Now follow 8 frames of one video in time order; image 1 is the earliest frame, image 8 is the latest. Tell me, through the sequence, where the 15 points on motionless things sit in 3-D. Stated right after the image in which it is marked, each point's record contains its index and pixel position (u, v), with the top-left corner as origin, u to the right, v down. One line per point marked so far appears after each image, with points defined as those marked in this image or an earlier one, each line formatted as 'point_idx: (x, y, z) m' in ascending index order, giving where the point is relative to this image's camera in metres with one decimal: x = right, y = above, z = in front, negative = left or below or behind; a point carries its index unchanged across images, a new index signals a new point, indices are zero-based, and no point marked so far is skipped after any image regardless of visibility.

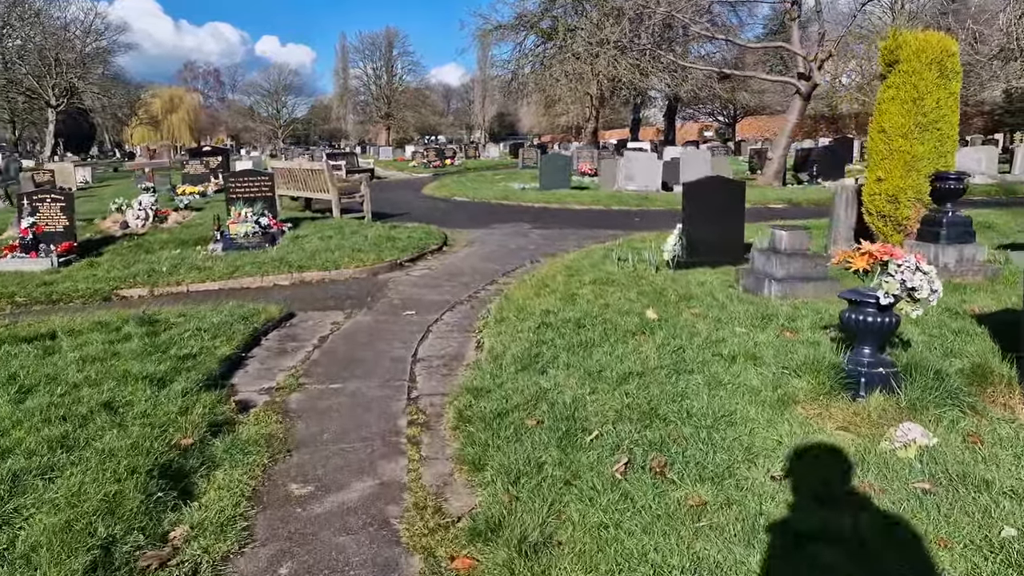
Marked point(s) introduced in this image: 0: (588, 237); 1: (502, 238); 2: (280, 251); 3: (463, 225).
0: (+1.1, +0.7, +12.3) m
1: (-0.2, +0.7, +12.3) m
2: (-3.0, +0.5, +10.6) m
3: (-0.8, +1.0, +14.0) m
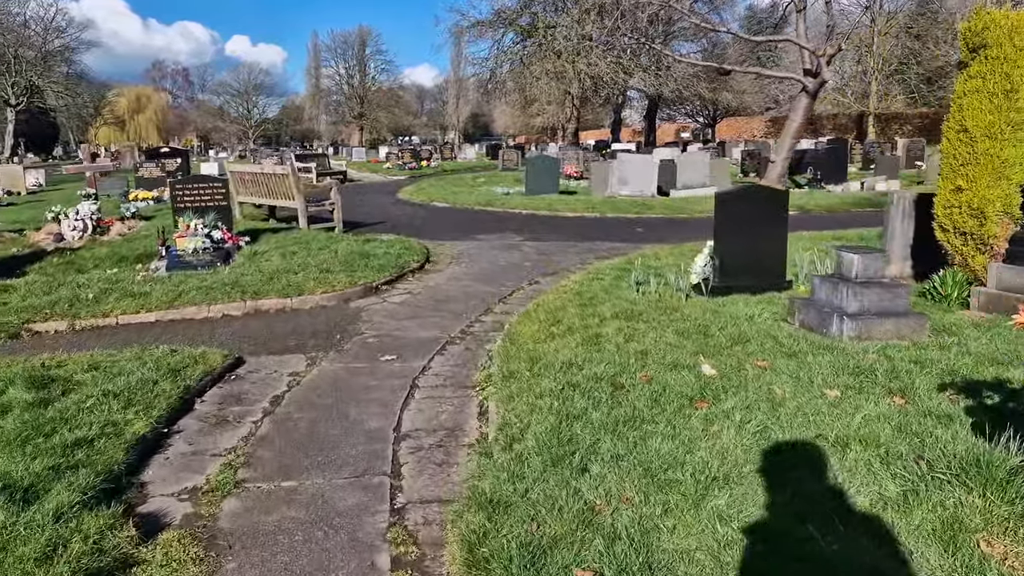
0: (+1.0, +0.5, +10.8) m
1: (-0.3, +0.4, +10.8) m
2: (-3.0, +0.2, +9.0) m
3: (-1.0, +0.7, +12.5) m
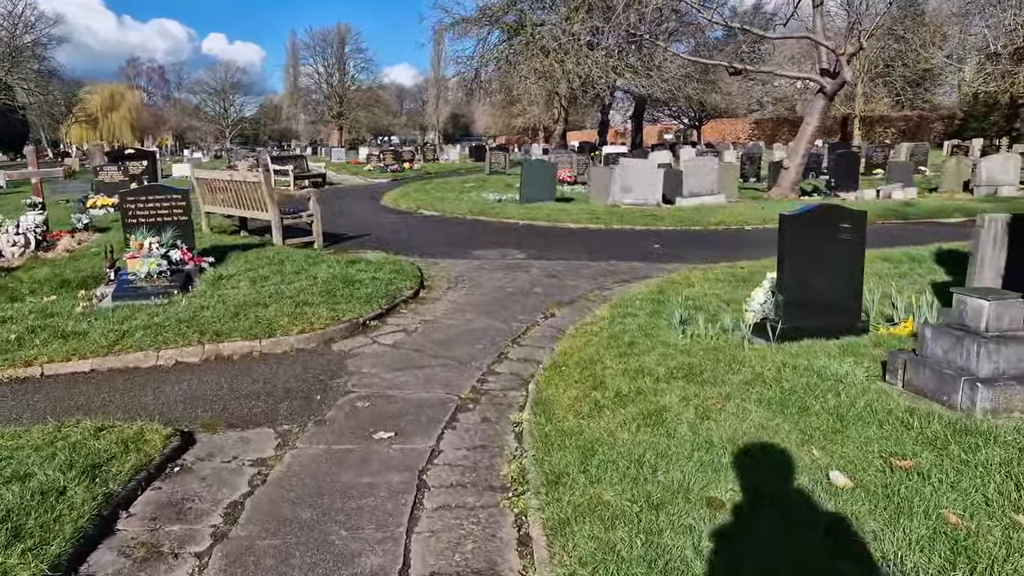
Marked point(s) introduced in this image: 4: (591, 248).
0: (+1.1, +0.1, +9.5) m
1: (-0.2, +0.1, +9.5) m
2: (-2.9, -0.1, +7.5) m
3: (-1.0, +0.4, +11.1) m
4: (+1.1, +0.6, +11.5) m
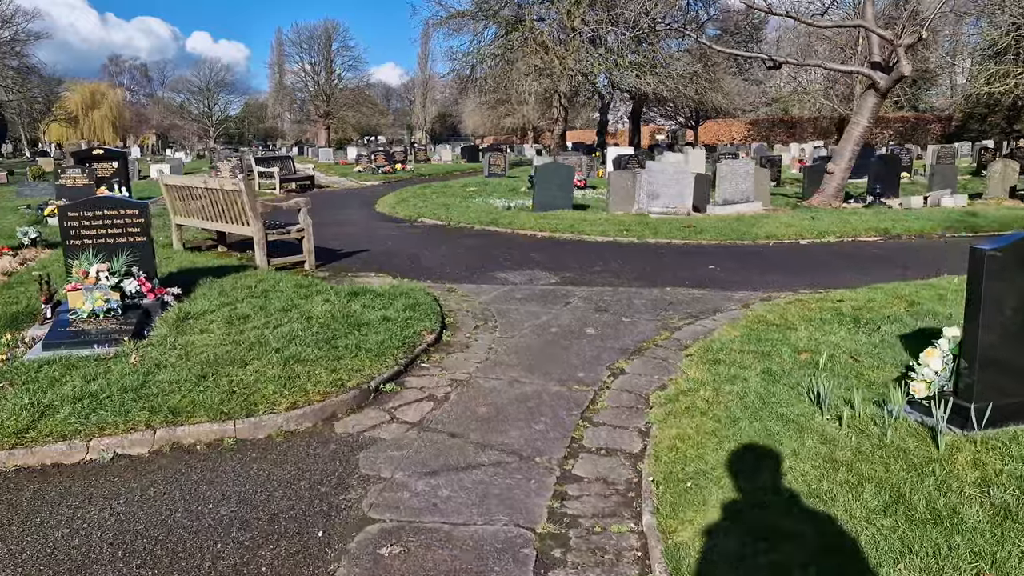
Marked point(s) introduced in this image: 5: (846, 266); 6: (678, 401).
0: (+1.5, -0.2, +7.7) m
1: (+0.1, -0.2, +7.6) m
2: (-2.5, -0.5, +5.6) m
3: (-0.6, +0.1, +9.2) m
4: (+1.4, +0.2, +9.7) m
5: (+3.9, +0.3, +9.8) m
6: (+1.0, -0.7, +5.0) m
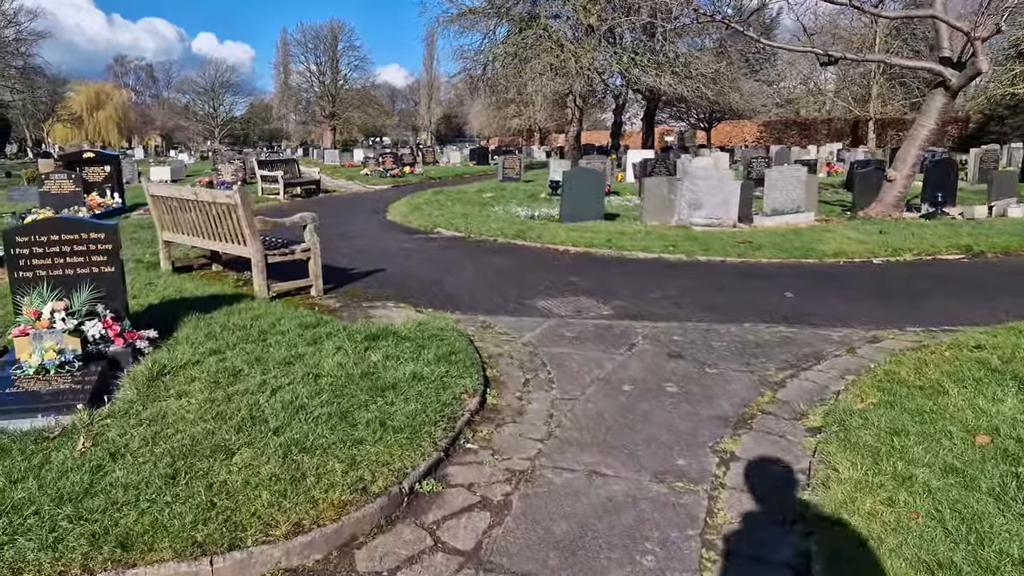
0: (+1.9, -0.5, +6.3) m
1: (+0.6, -0.5, +6.2) m
2: (-2.1, -0.8, +4.2) m
3: (-0.2, -0.2, +7.8) m
4: (+1.9, -0.1, +8.3) m
5: (+4.4, -0.1, +8.3) m
6: (+1.4, -1.0, +3.6) m
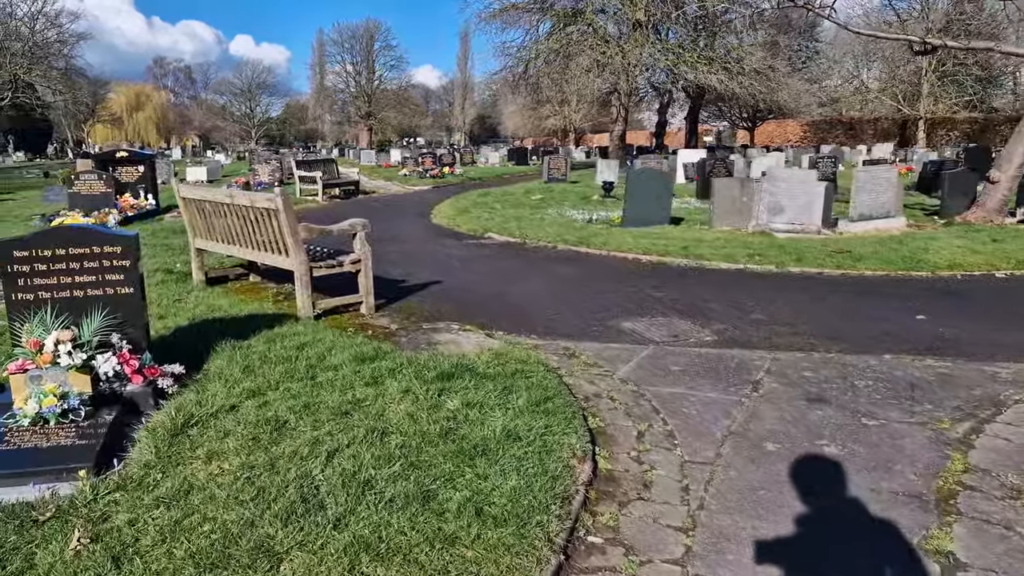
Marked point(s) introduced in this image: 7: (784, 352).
0: (+2.5, -0.7, +5.0) m
1: (+1.2, -0.7, +5.0) m
2: (-1.6, -0.9, +3.1) m
3: (+0.5, -0.4, +6.6) m
4: (+2.6, -0.3, +7.1) m
5: (+5.1, -0.2, +7.0) m
6: (+1.9, -1.1, +2.3) m
7: (+2.0, -0.5, +6.1) m
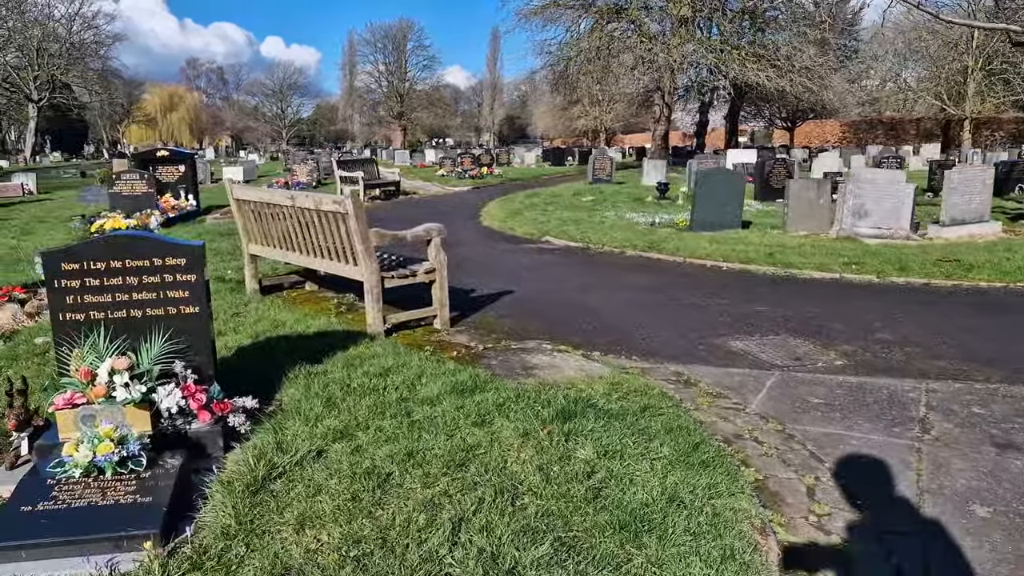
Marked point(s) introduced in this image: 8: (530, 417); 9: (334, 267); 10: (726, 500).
0: (+3.1, -0.8, +4.2) m
1: (+1.8, -0.8, +4.2) m
2: (-1.0, -1.0, +2.4) m
3: (+1.2, -0.5, +5.8) m
4: (+3.3, -0.4, +6.2) m
5: (+5.8, -0.4, +6.0) m
6: (+2.5, -1.2, +1.5) m
7: (+2.7, -0.6, +5.2) m
8: (+0.1, -0.6, +4.0) m
9: (-1.5, +0.2, +6.8) m
10: (+0.9, -0.8, +3.2) m
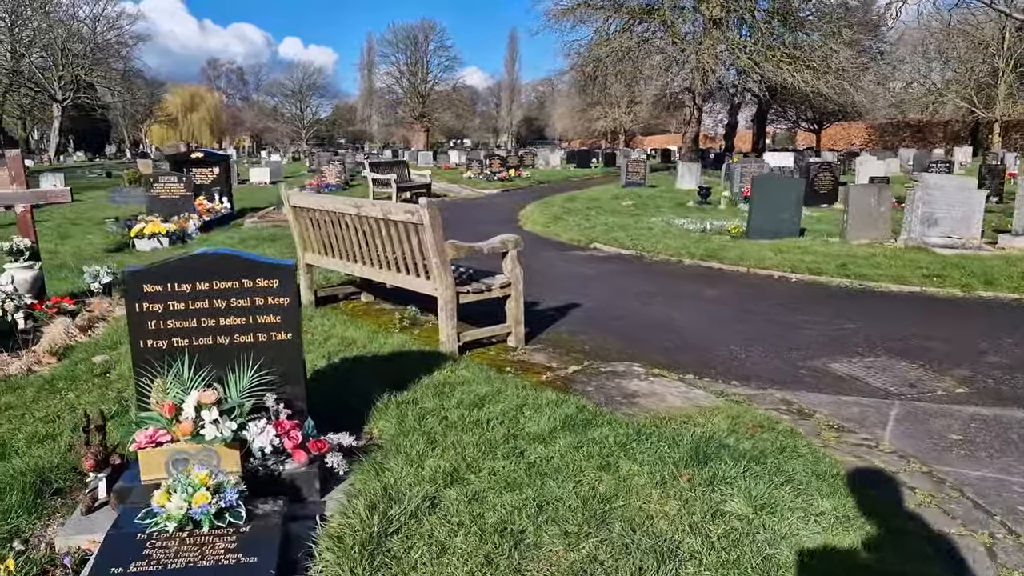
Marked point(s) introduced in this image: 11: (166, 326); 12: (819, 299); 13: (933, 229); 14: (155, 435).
0: (+3.7, -0.9, +3.7) m
1: (+2.4, -0.9, +3.7) m
2: (-0.4, -1.1, +2.0) m
3: (+1.8, -0.6, +5.4) m
4: (+3.9, -0.5, +5.7) m
5: (+6.4, -0.5, +5.5) m
6: (+3.0, -1.4, +1.0) m
7: (+3.3, -0.7, +4.8) m
8: (+0.7, -0.7, +3.6) m
9: (-0.9, +0.1, +6.4) m
10: (+1.4, -1.0, +2.8) m
11: (-1.5, -0.2, +3.5) m
12: (+3.1, -0.1, +8.3) m
13: (+5.7, +0.8, +11.2) m
14: (-1.4, -0.6, +3.3) m
